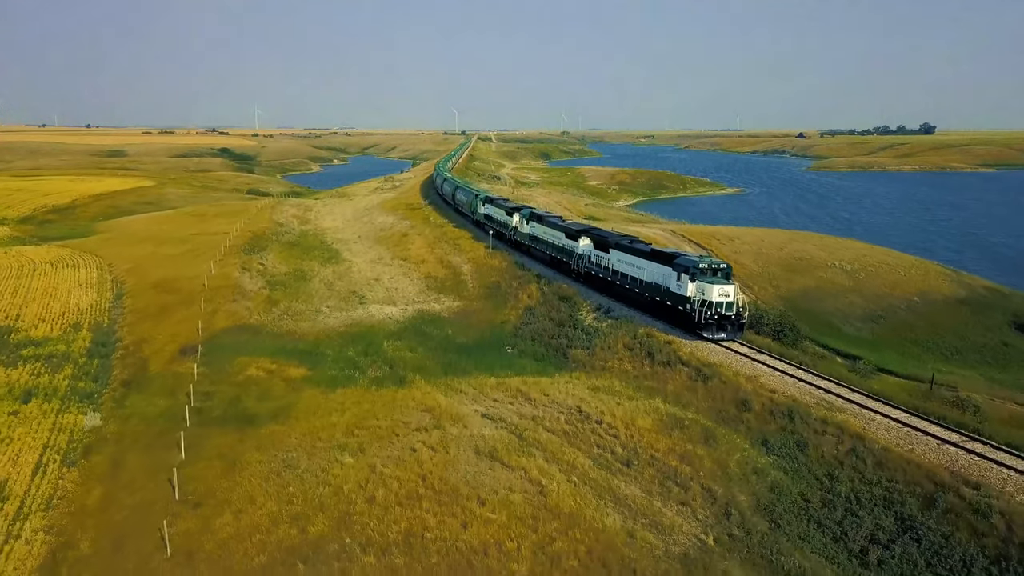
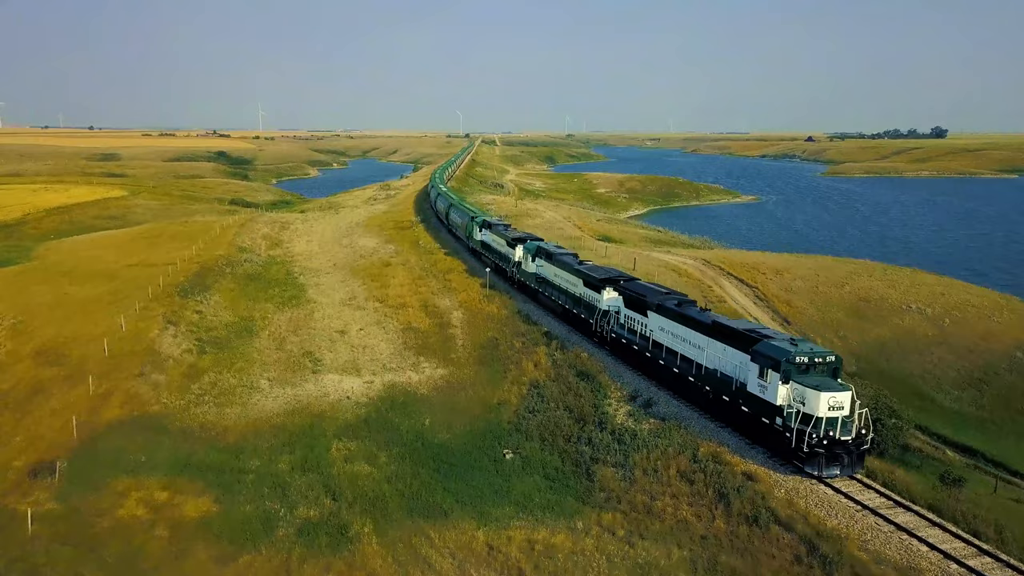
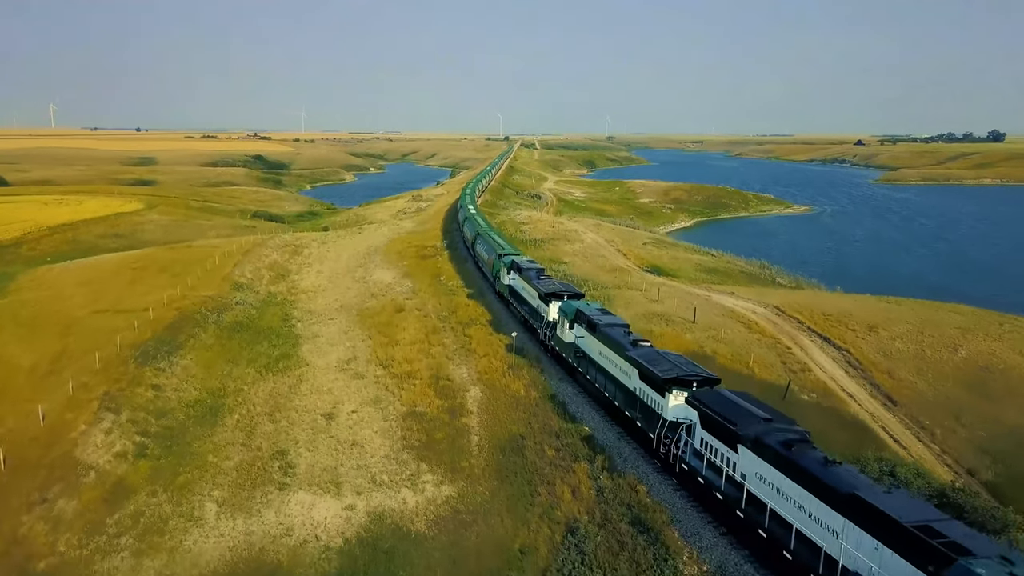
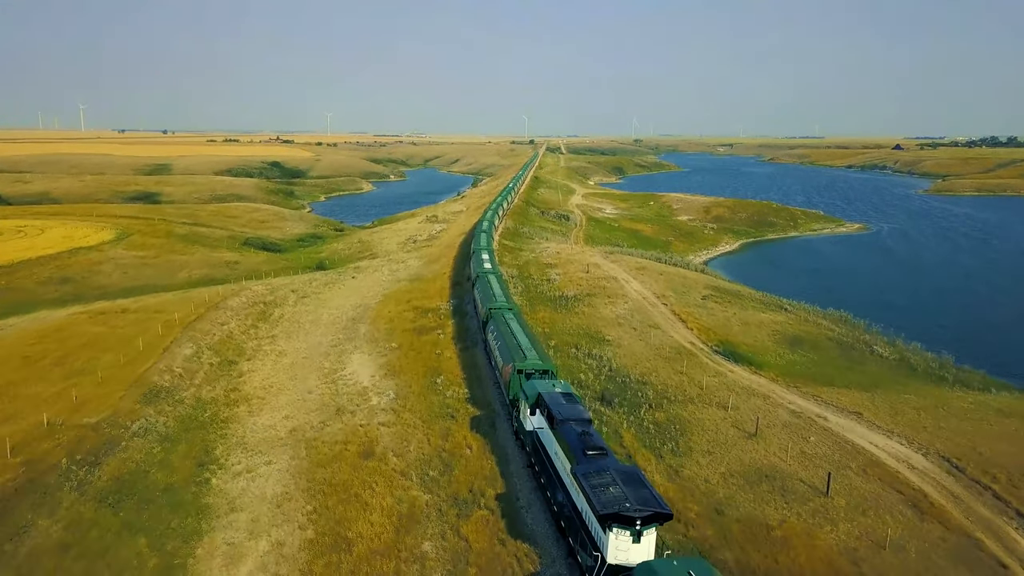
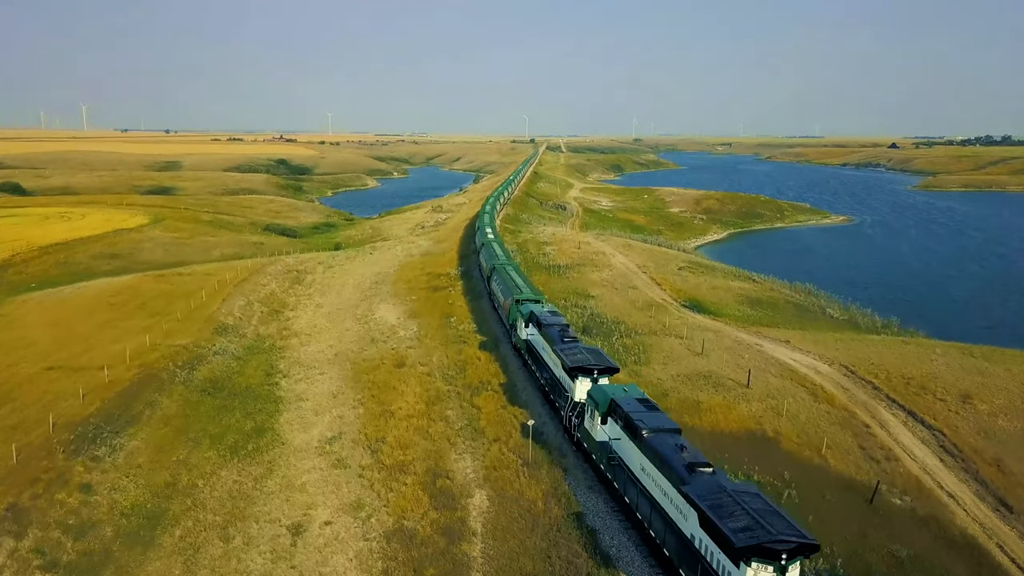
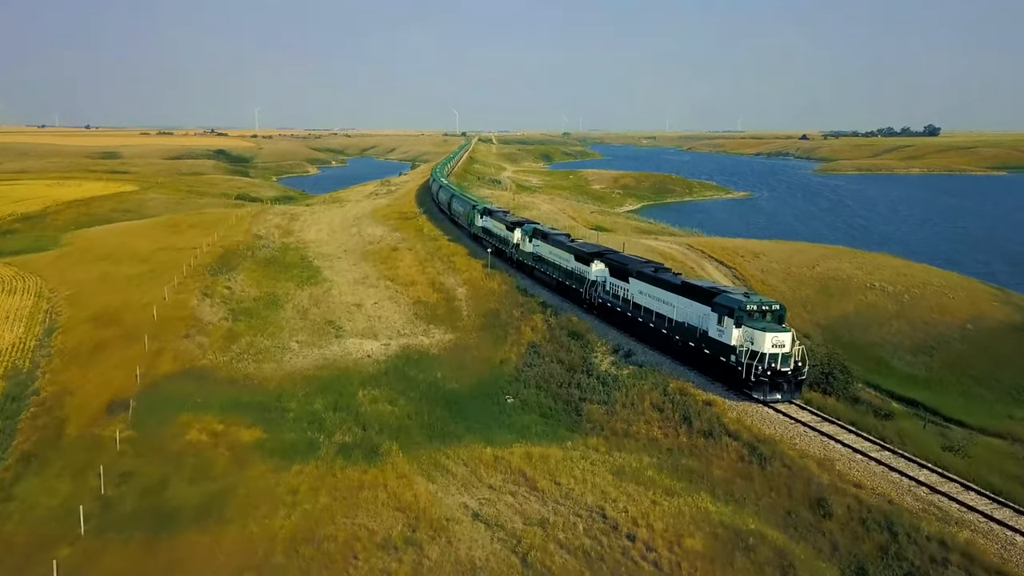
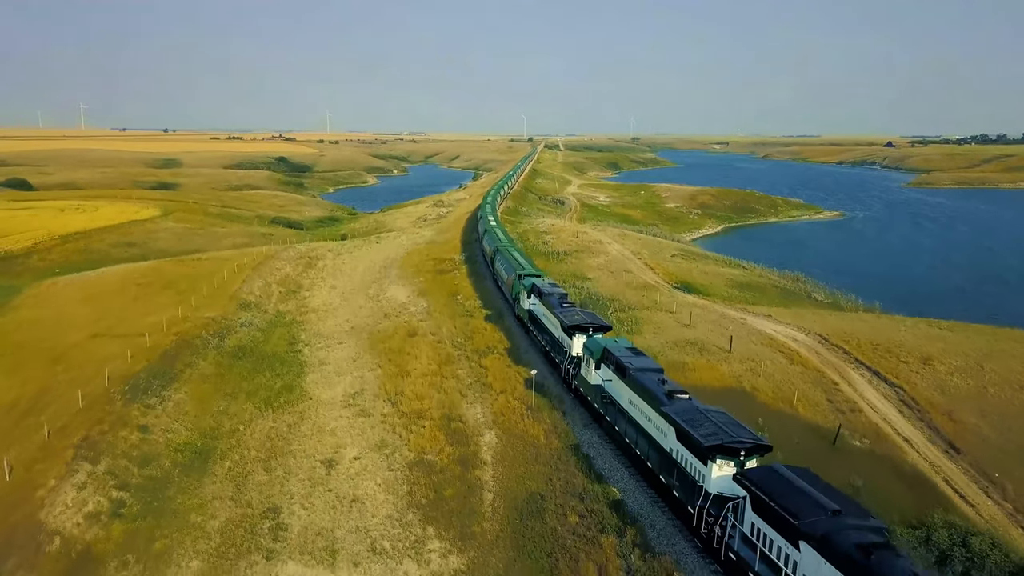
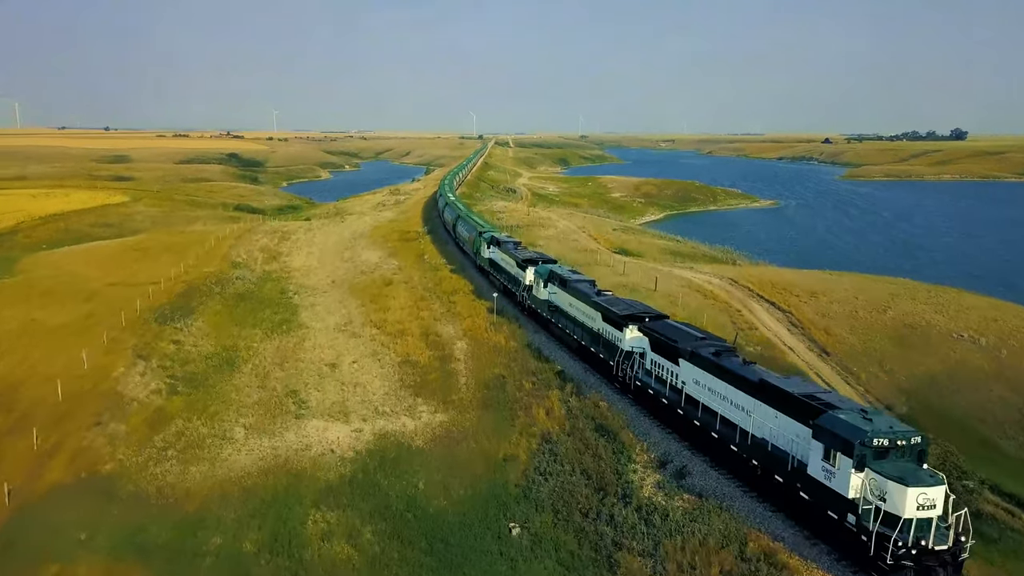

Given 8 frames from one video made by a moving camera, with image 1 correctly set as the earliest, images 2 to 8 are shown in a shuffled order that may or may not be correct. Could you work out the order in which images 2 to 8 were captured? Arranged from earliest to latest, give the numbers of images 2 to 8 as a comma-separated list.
6, 2, 8, 3, 7, 5, 4
